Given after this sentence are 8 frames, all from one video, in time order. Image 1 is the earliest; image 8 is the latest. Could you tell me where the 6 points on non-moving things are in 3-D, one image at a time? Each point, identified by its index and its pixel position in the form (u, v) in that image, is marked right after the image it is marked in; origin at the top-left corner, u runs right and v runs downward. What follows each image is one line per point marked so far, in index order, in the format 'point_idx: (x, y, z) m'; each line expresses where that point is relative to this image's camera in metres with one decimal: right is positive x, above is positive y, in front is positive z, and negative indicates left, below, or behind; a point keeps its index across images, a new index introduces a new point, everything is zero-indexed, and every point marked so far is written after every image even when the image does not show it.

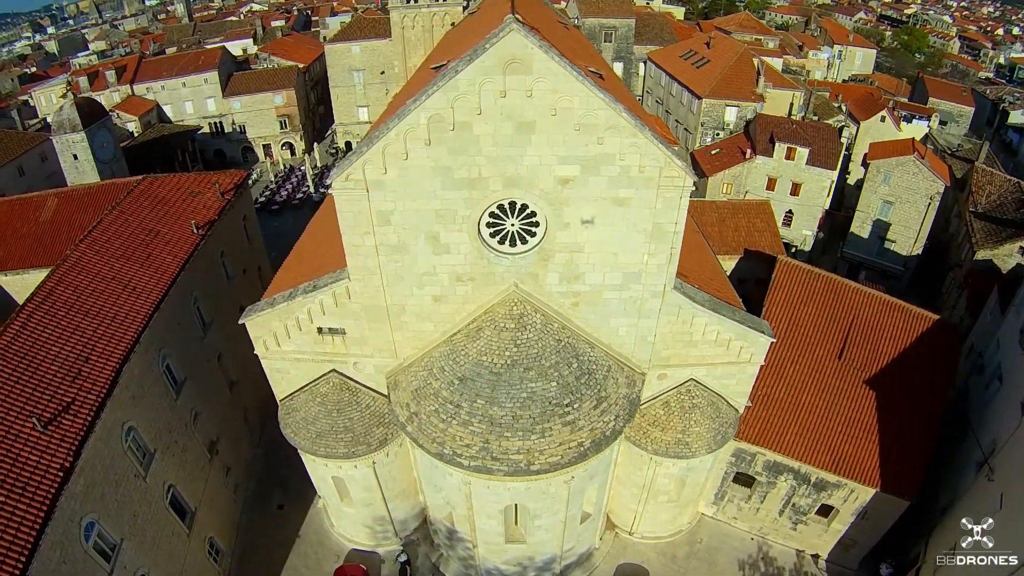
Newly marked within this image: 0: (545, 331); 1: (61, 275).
0: (+1.0, -1.1, +14.6) m
1: (-13.6, +0.6, +16.7) m
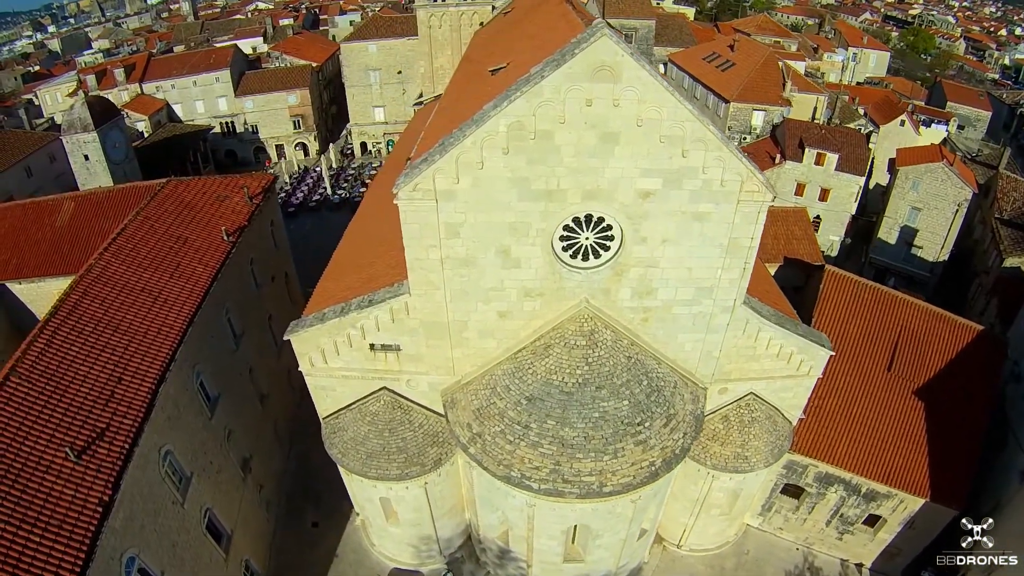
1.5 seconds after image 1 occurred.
0: (+2.7, -1.5, +14.2) m
1: (-12.0, +0.2, +15.7) m
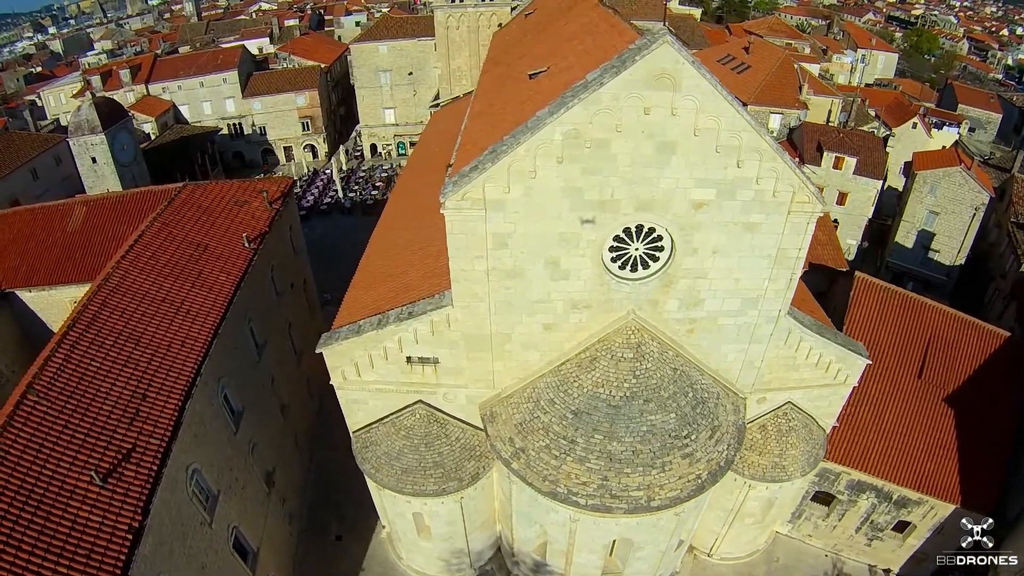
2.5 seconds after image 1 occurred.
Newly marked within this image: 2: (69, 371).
0: (+3.7, -1.7, +14.0) m
1: (-11.0, -0.1, +15.2) m
2: (-10.3, -1.9, +13.1) m
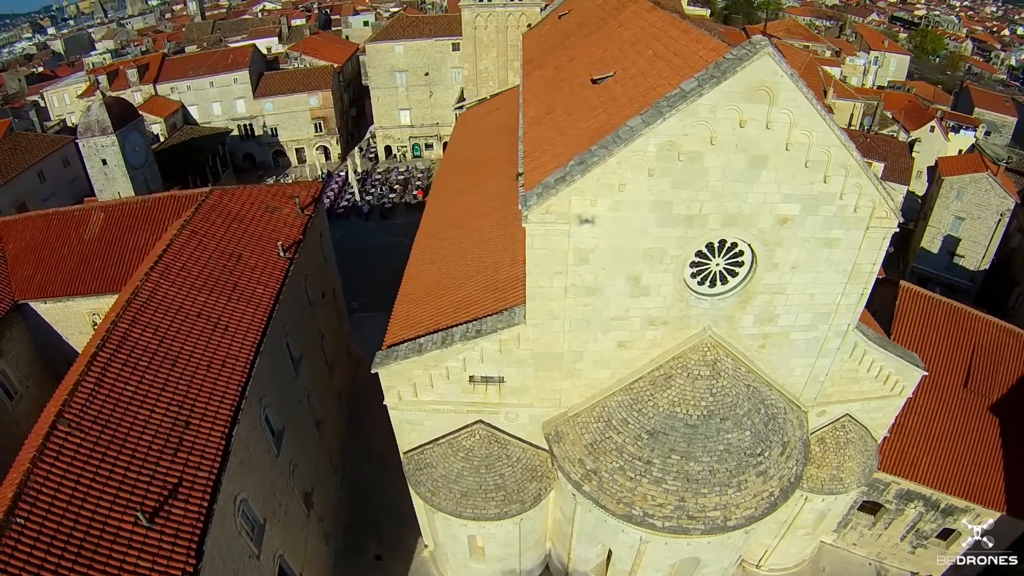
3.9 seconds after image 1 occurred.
0: (+5.3, -2.1, +13.6) m
1: (-9.4, -0.6, +14.3) m
2: (-8.7, -2.3, +12.2) m
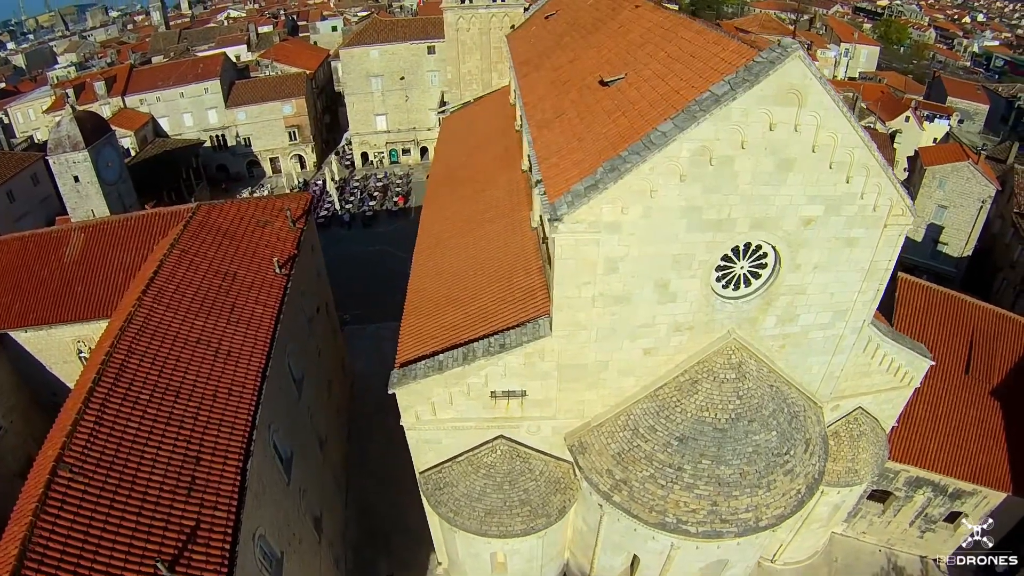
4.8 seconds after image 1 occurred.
0: (+5.9, -2.1, +13.6) m
1: (-8.9, -1.2, +13.5) m
2: (-8.0, -3.0, +11.5) m
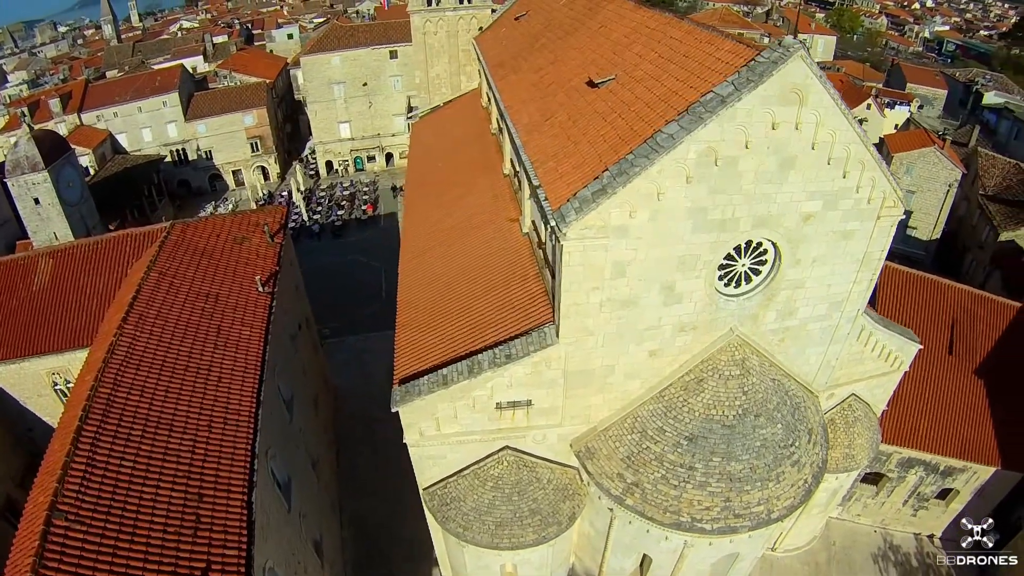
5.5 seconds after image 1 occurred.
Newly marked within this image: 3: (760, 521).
0: (+6.0, -2.0, +13.7) m
1: (-8.8, -1.9, +12.8) m
2: (-7.7, -3.6, +10.8) m
3: (+5.6, -5.3, +13.0) m
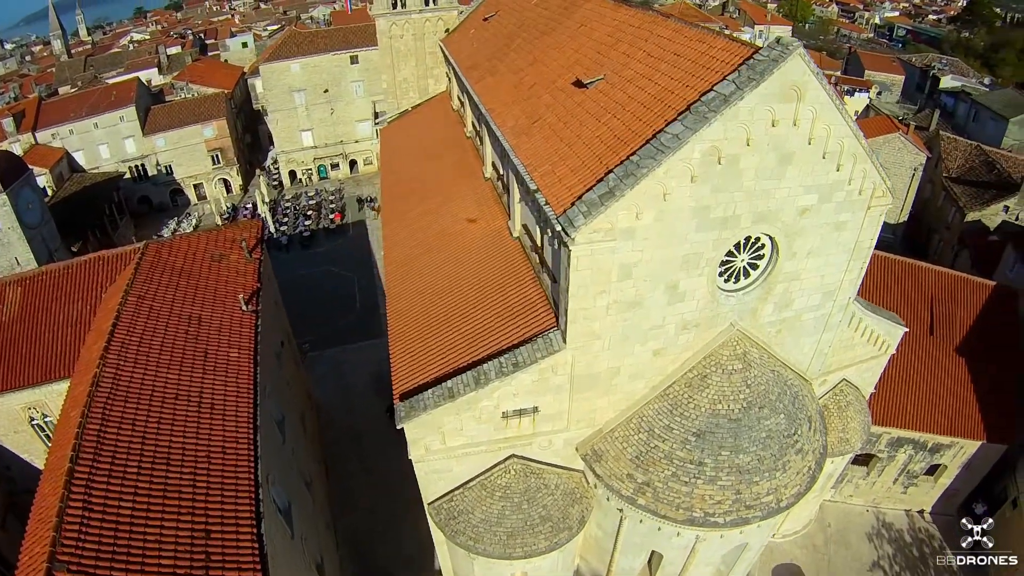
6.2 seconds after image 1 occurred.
0: (+6.1, -1.8, +13.8) m
1: (-8.6, -2.5, +12.2) m
2: (-7.4, -4.1, +10.2) m
3: (+5.9, -5.2, +13.1) m
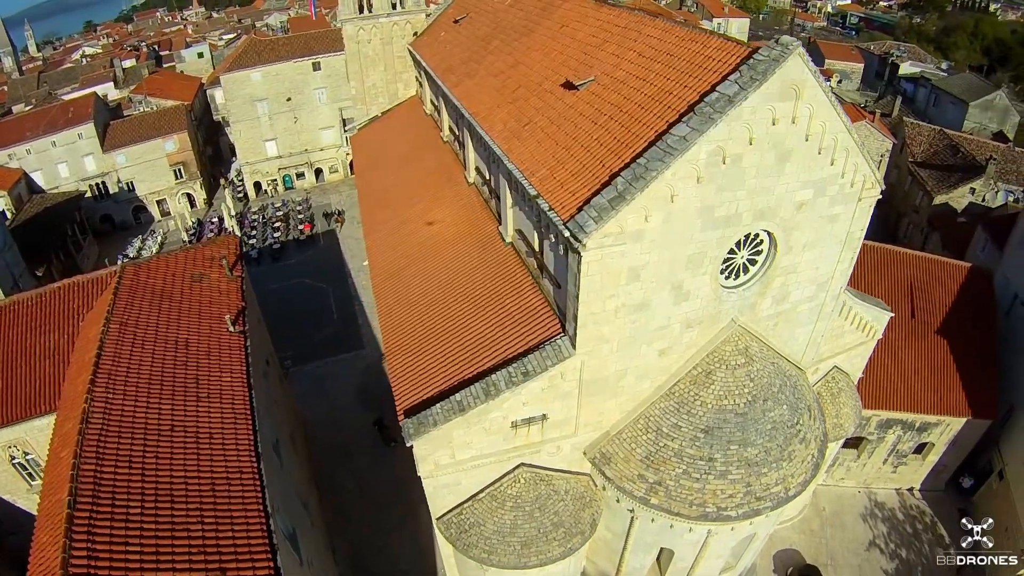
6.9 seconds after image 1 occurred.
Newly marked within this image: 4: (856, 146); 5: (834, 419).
0: (+6.2, -1.7, +14.0) m
1: (-8.4, -3.1, +11.6) m
2: (-6.9, -4.7, +9.7) m
3: (+6.2, -5.1, +13.3) m
4: (+7.0, +2.9, +11.6) m
5: (+9.8, -4.0, +17.6) m
